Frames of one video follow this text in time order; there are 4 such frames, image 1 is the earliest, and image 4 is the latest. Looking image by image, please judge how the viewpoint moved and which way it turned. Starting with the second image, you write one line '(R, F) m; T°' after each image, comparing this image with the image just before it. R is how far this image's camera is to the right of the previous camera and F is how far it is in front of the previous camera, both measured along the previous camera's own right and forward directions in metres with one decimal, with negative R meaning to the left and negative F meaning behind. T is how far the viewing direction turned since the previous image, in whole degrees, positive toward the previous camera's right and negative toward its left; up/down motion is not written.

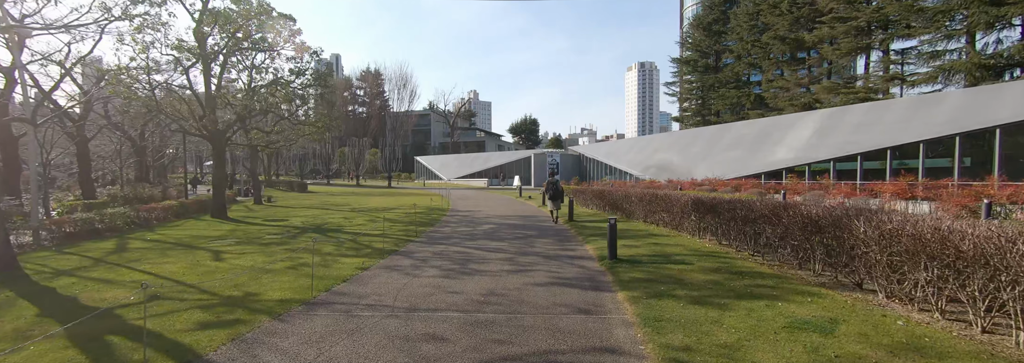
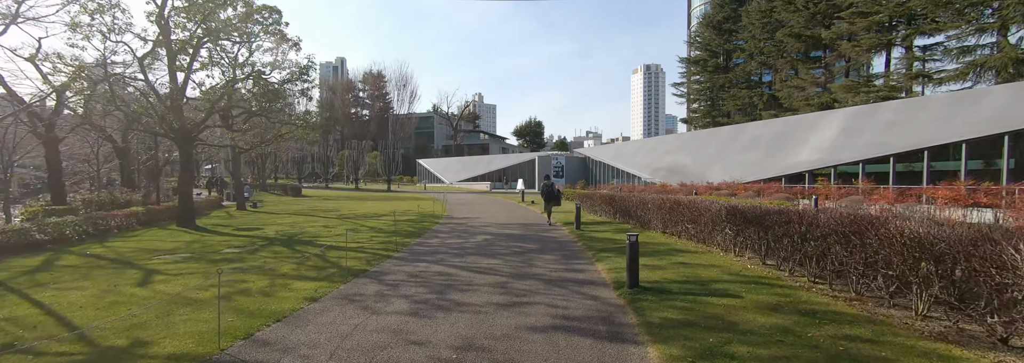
(+0.2, +1.8) m; -1°
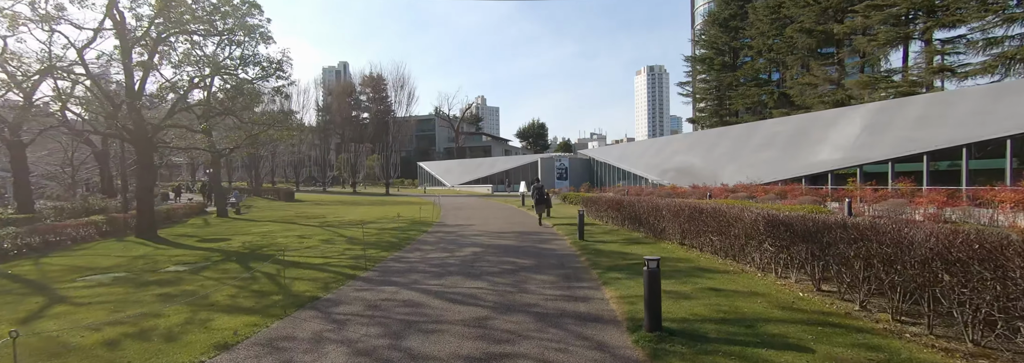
(+0.3, +1.7) m; -1°
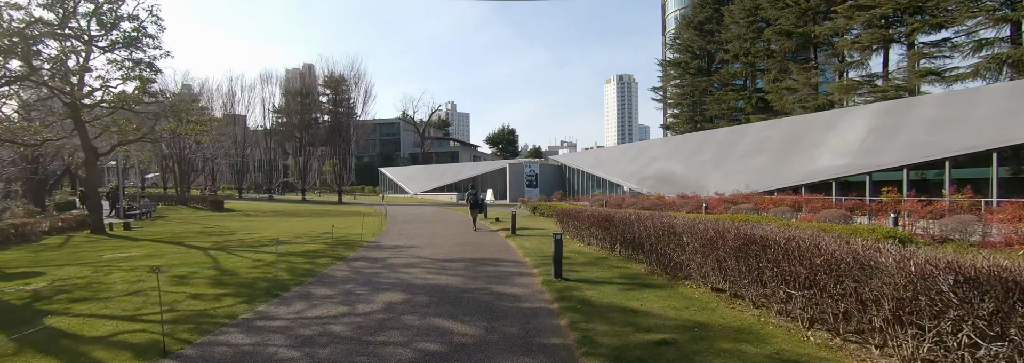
(+0.5, +3.9) m; +4°
